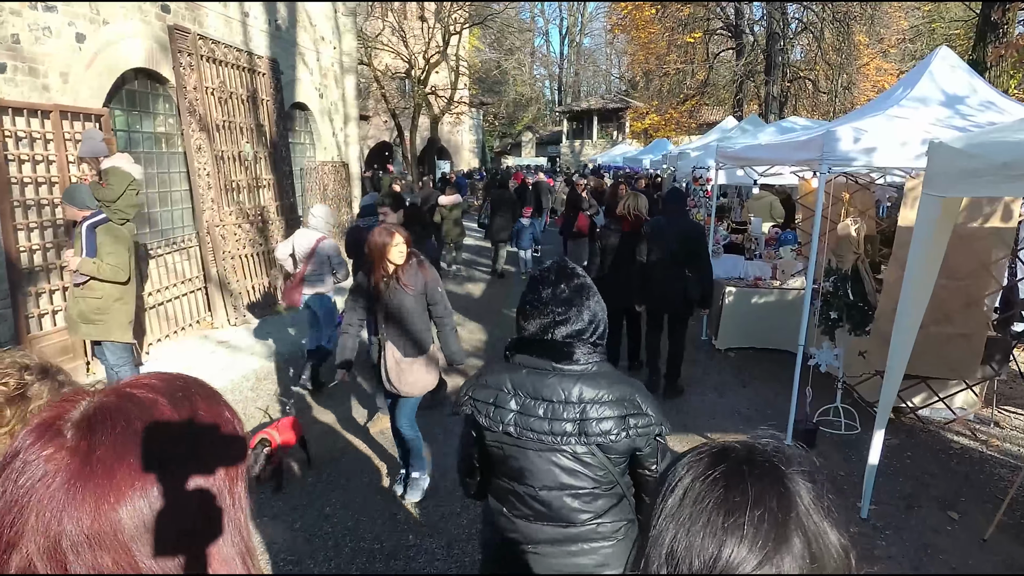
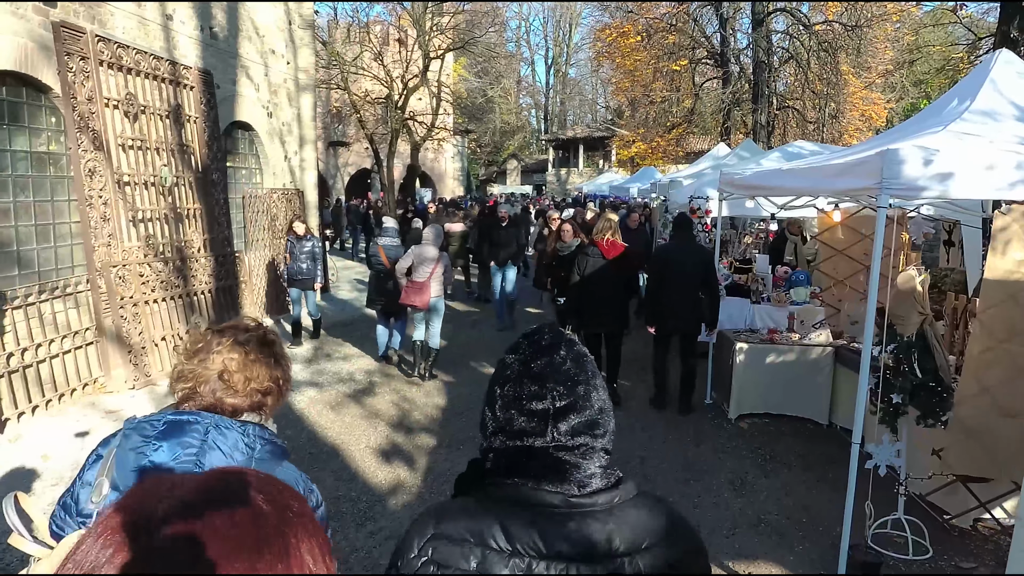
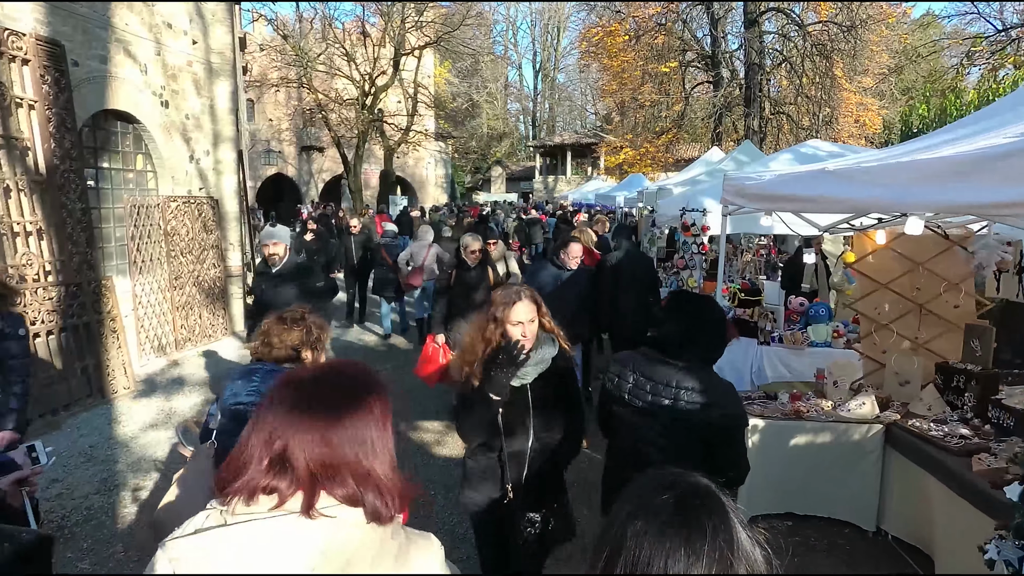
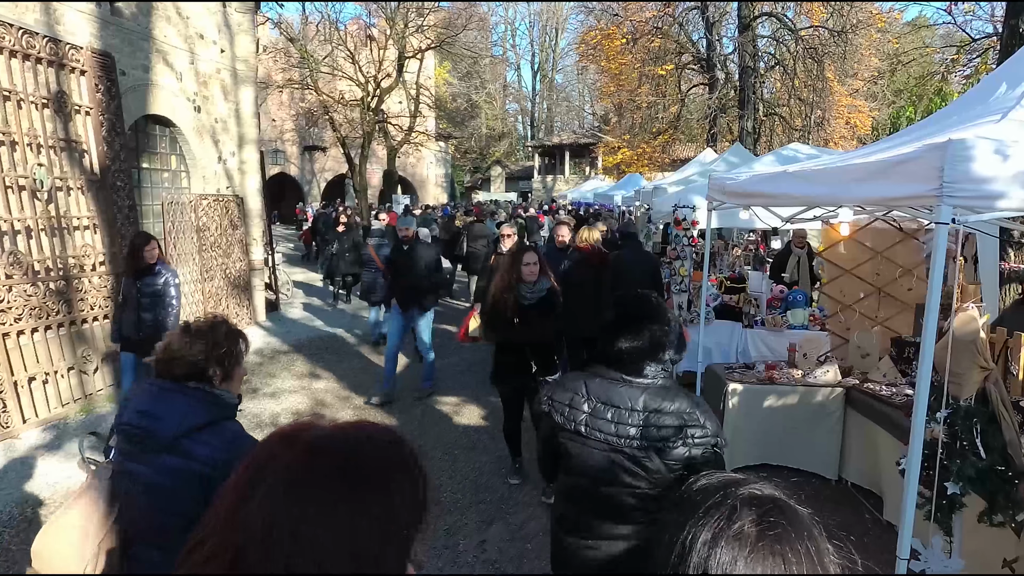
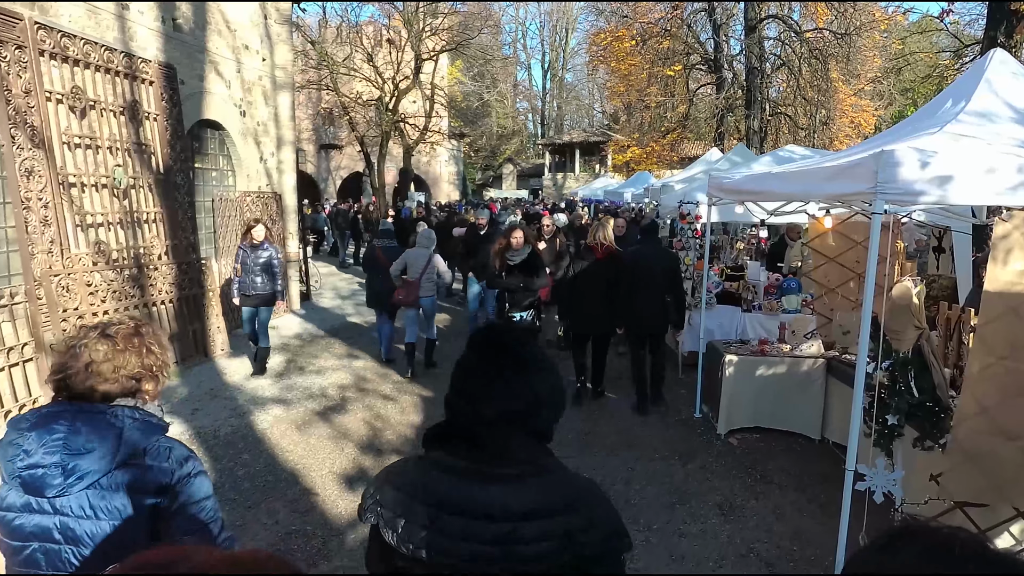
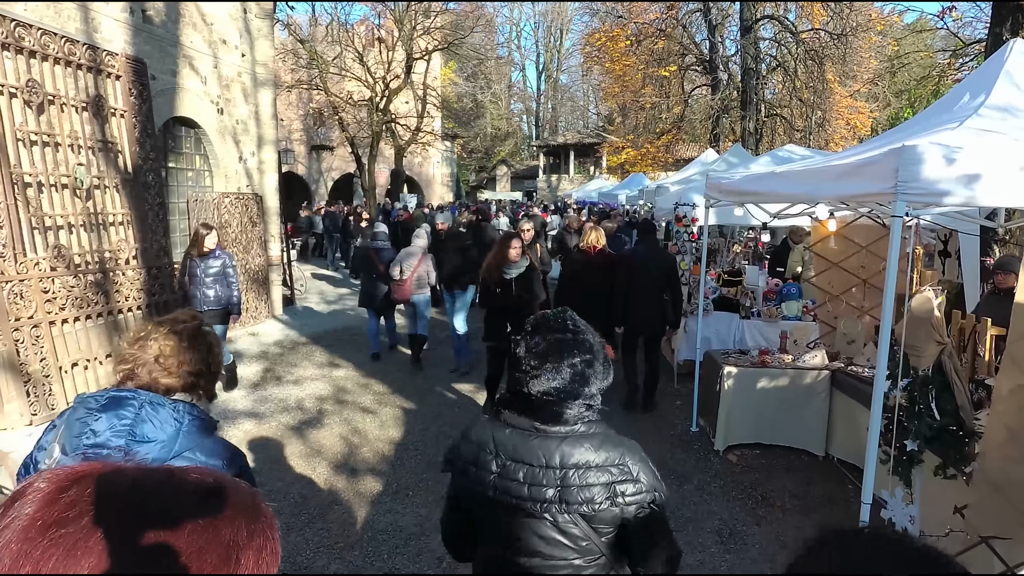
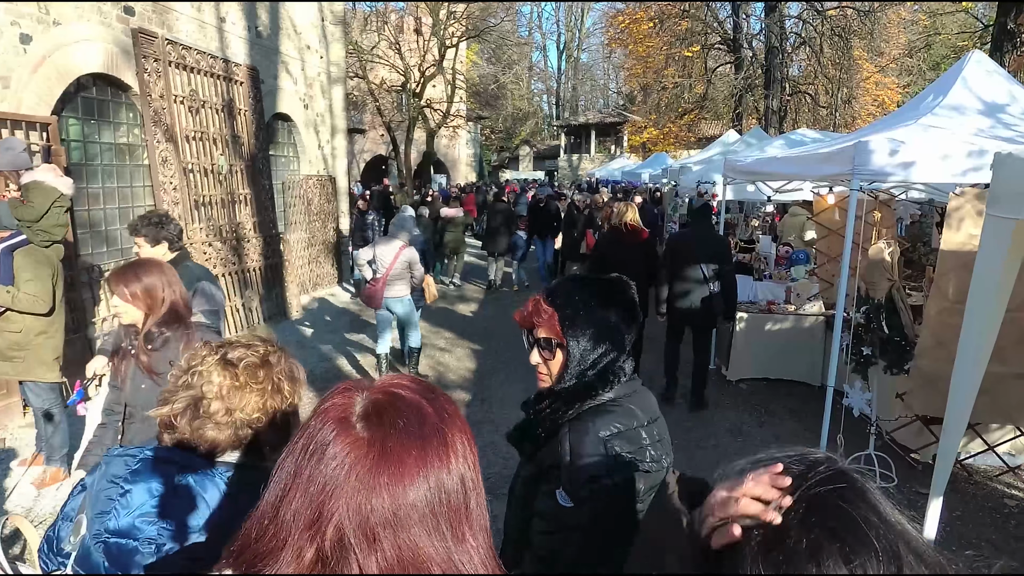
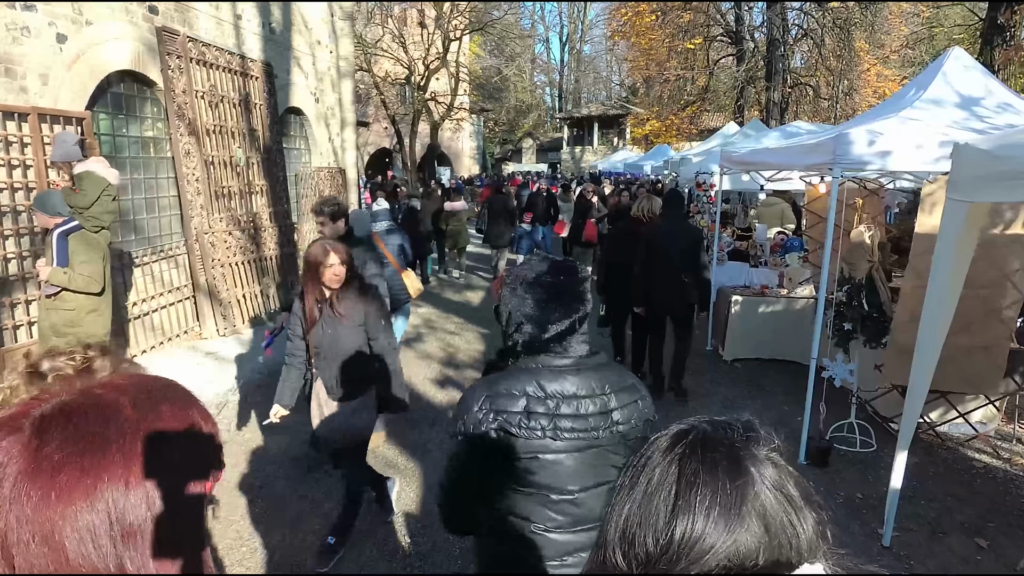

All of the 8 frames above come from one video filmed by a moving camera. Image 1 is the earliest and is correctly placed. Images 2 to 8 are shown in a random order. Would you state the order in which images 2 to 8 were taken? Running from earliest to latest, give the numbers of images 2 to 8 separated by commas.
8, 7, 2, 5, 6, 4, 3
